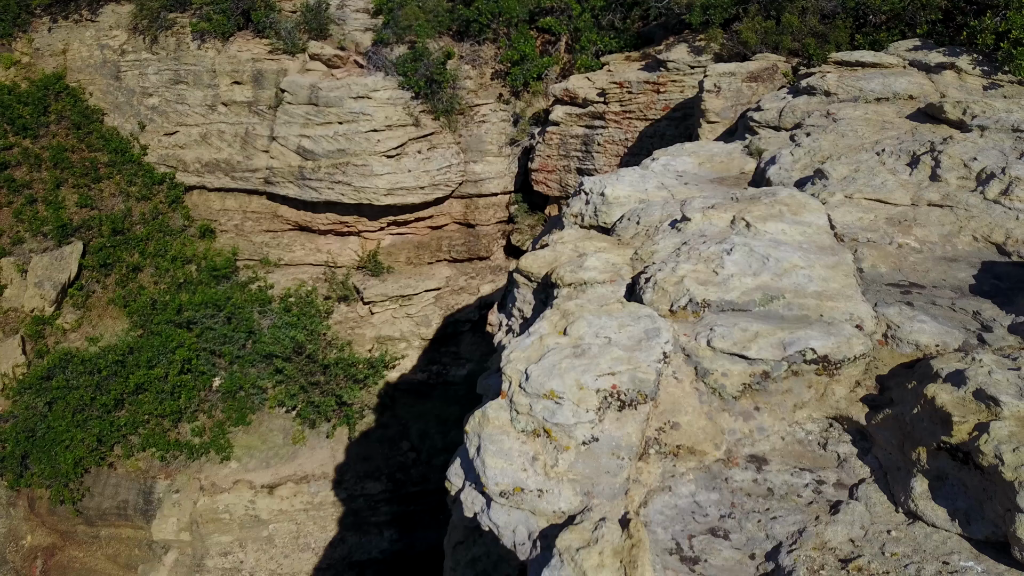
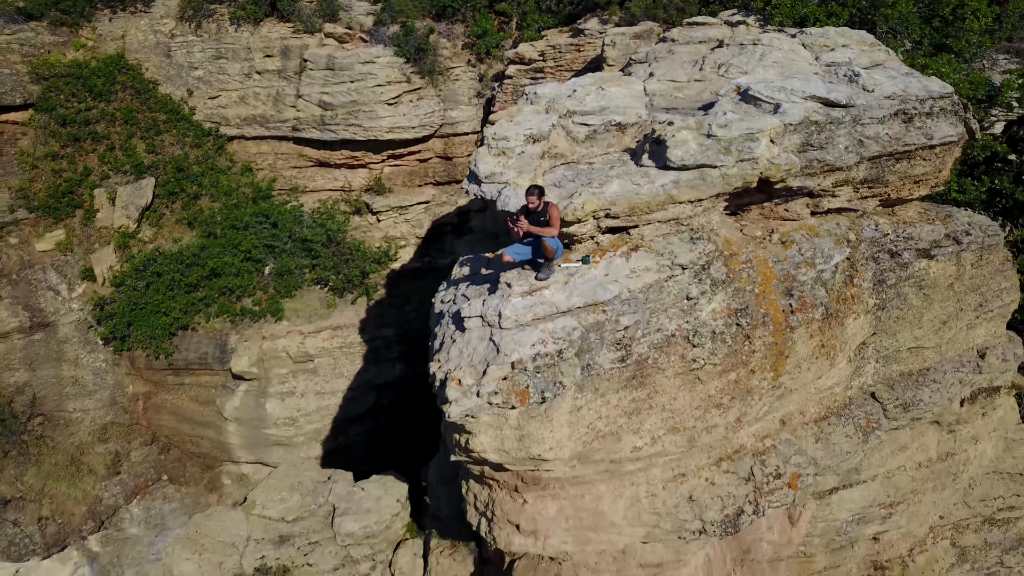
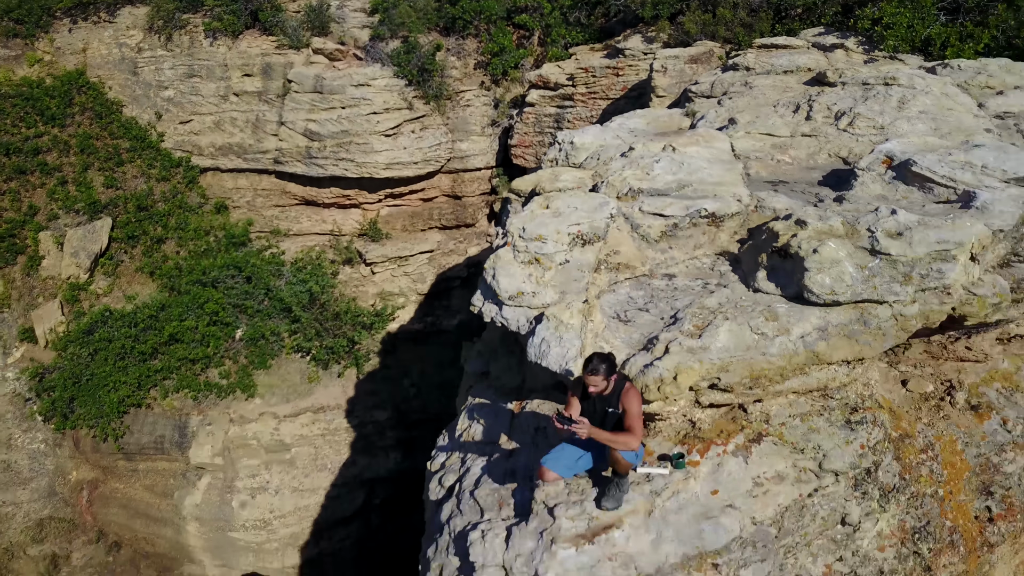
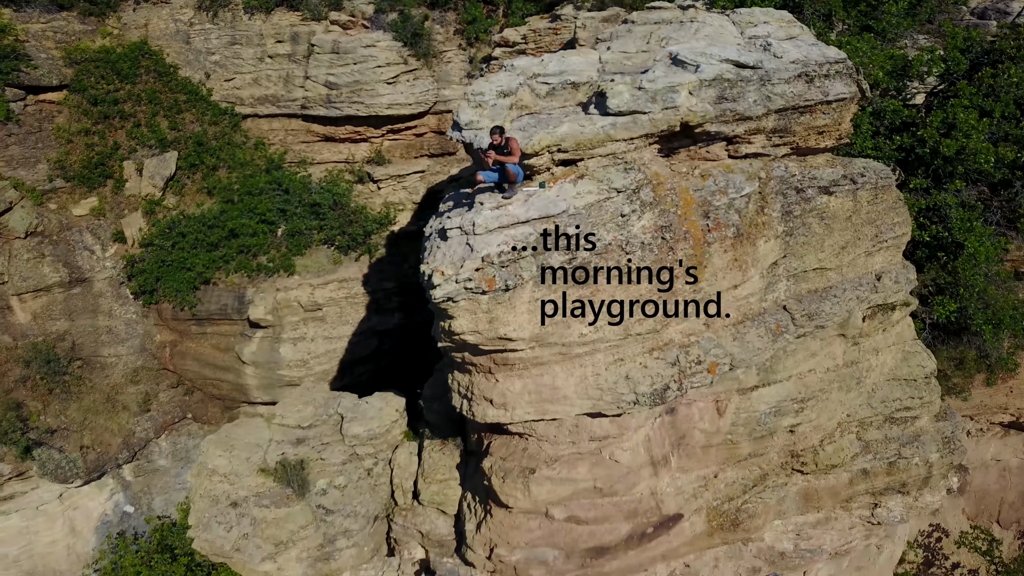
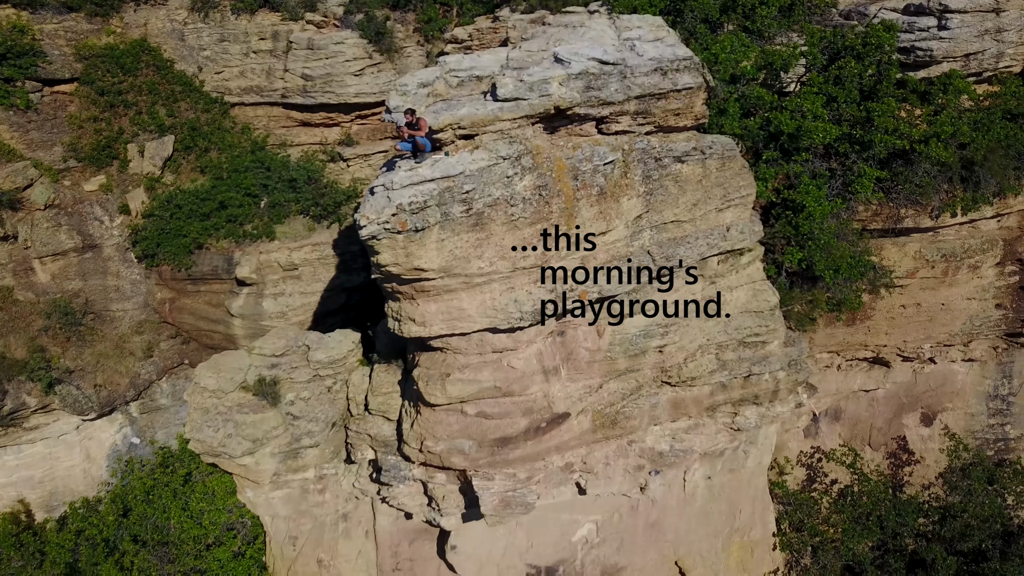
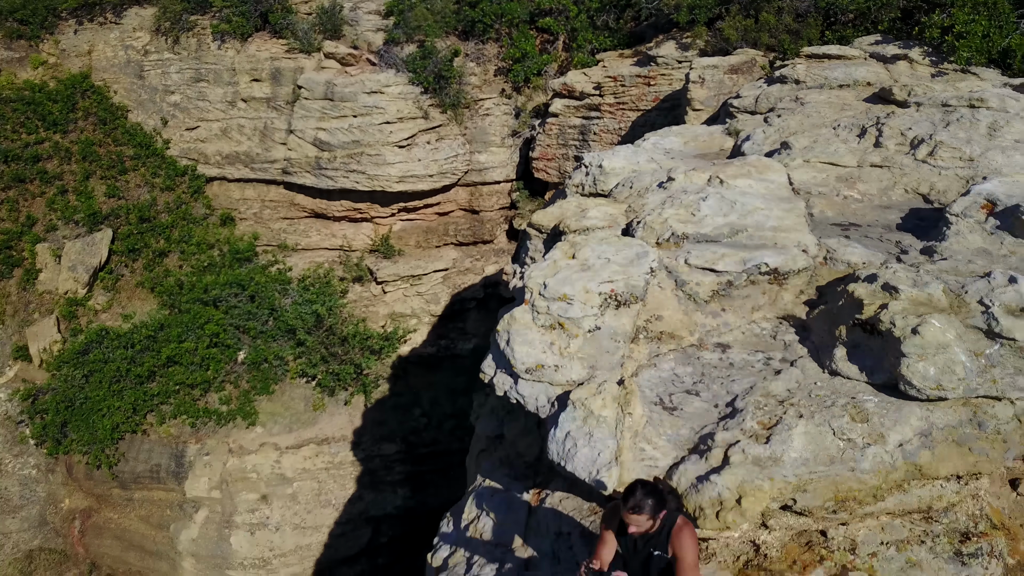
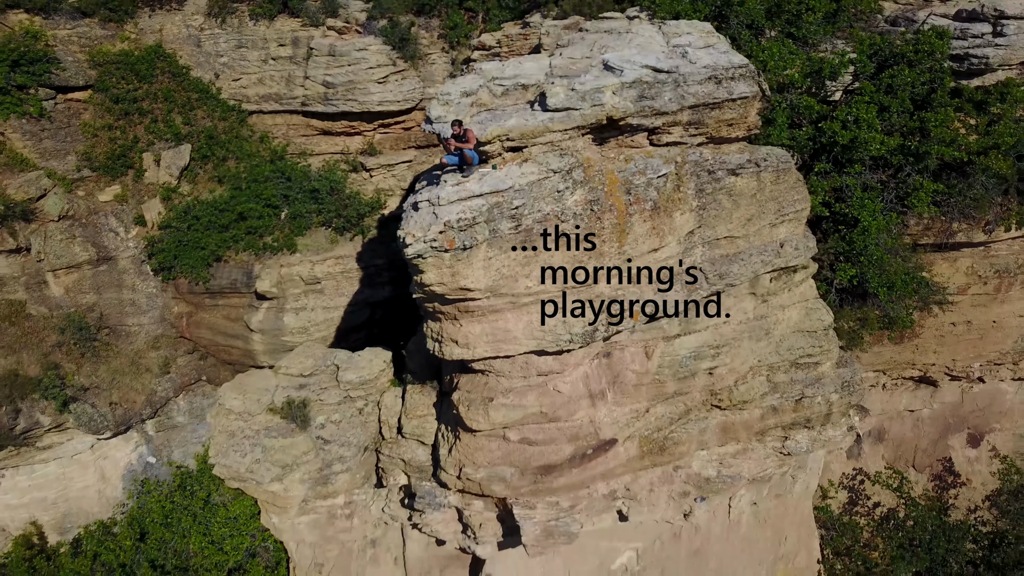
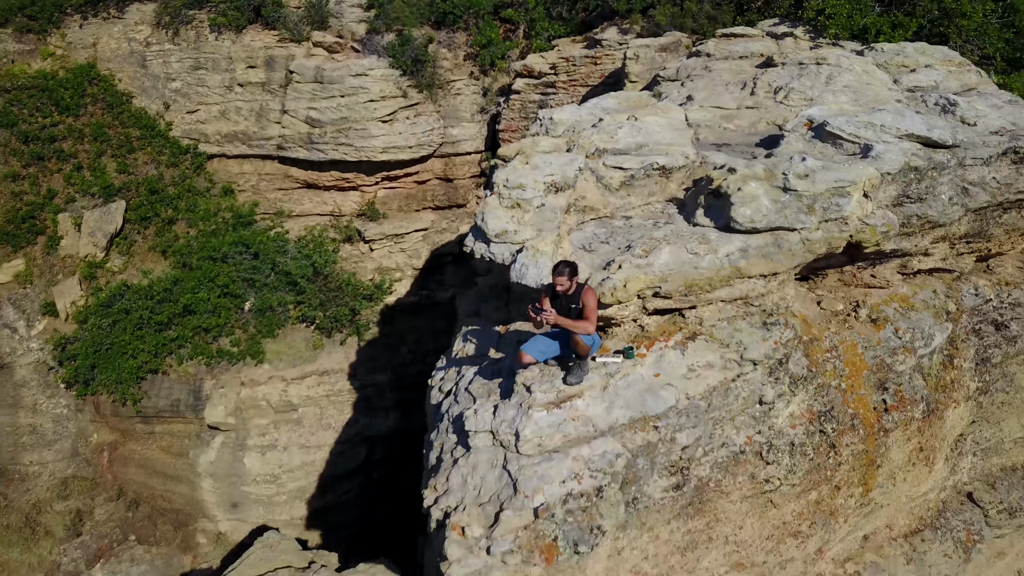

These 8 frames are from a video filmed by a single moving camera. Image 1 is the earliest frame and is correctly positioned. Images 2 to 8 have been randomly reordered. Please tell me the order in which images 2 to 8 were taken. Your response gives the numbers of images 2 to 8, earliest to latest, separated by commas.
6, 3, 8, 2, 4, 7, 5
